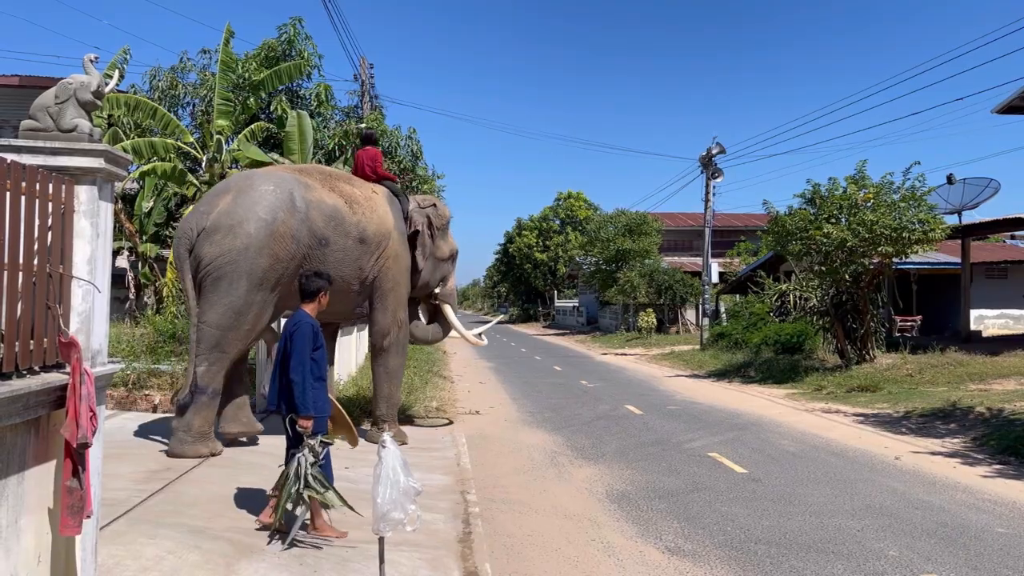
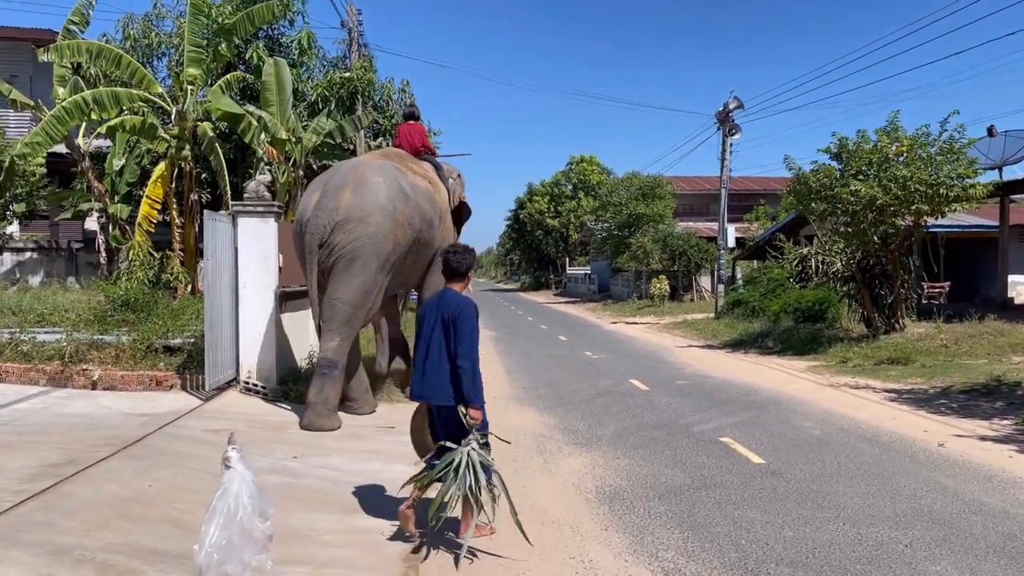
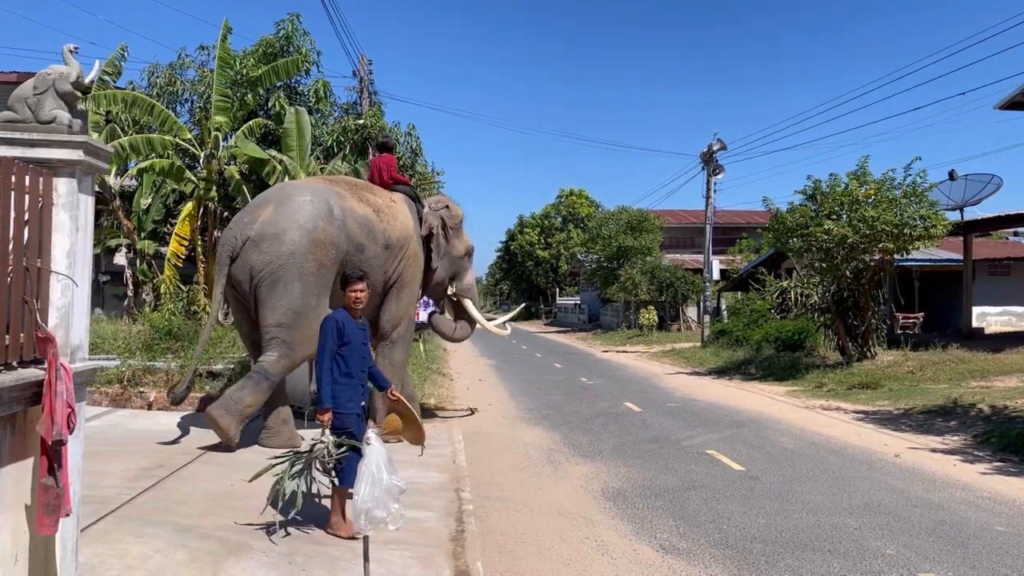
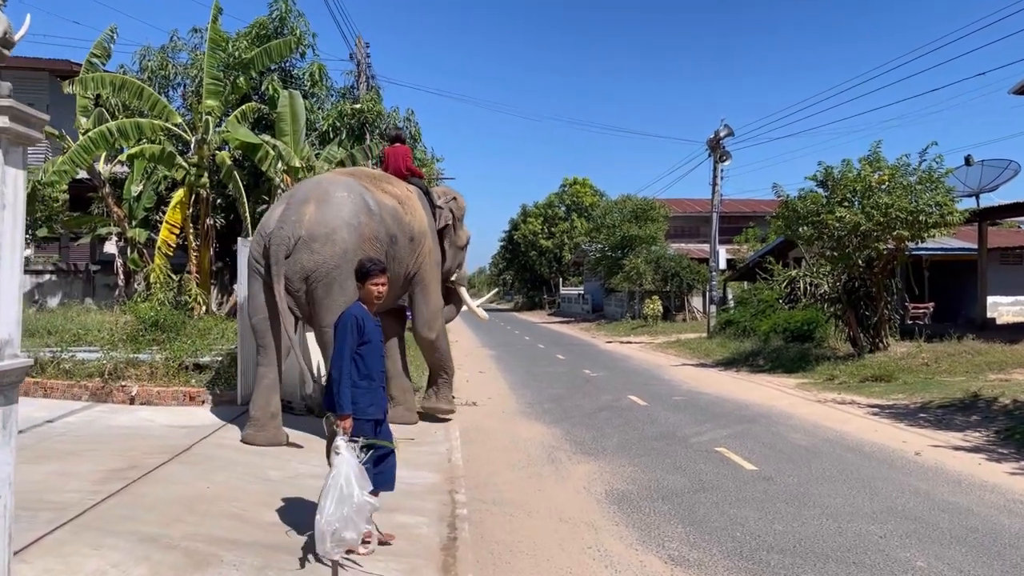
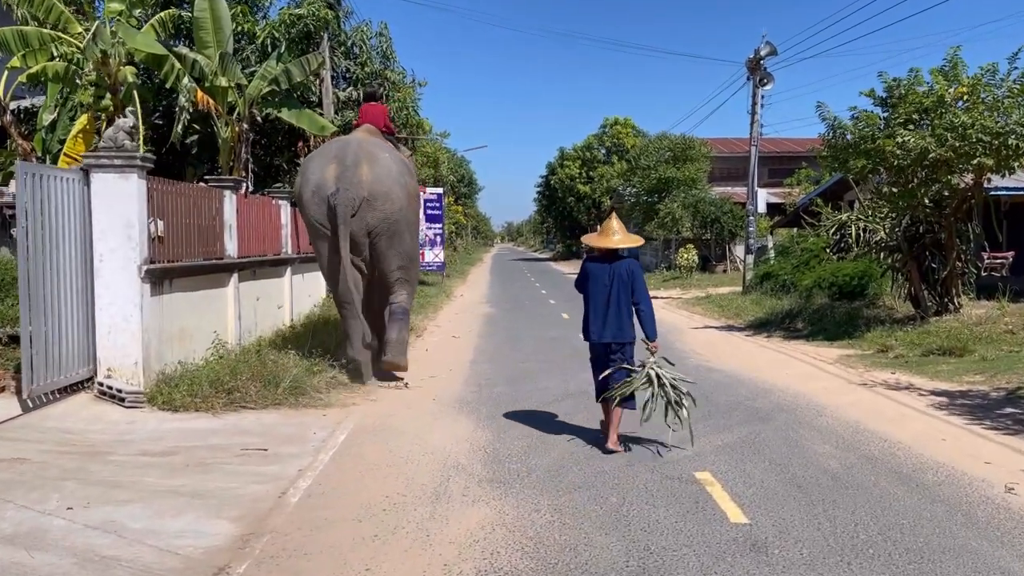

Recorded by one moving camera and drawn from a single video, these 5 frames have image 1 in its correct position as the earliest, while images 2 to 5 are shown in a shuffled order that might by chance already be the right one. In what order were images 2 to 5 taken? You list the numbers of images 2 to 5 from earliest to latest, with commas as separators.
3, 4, 2, 5
